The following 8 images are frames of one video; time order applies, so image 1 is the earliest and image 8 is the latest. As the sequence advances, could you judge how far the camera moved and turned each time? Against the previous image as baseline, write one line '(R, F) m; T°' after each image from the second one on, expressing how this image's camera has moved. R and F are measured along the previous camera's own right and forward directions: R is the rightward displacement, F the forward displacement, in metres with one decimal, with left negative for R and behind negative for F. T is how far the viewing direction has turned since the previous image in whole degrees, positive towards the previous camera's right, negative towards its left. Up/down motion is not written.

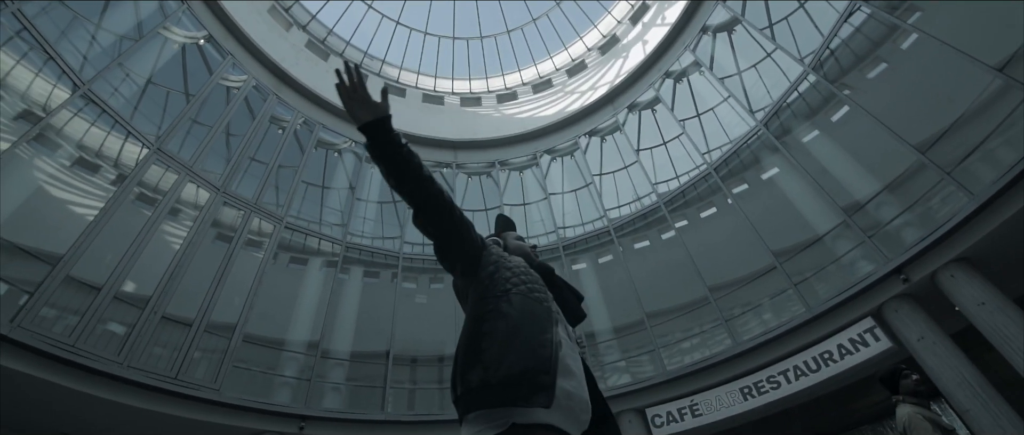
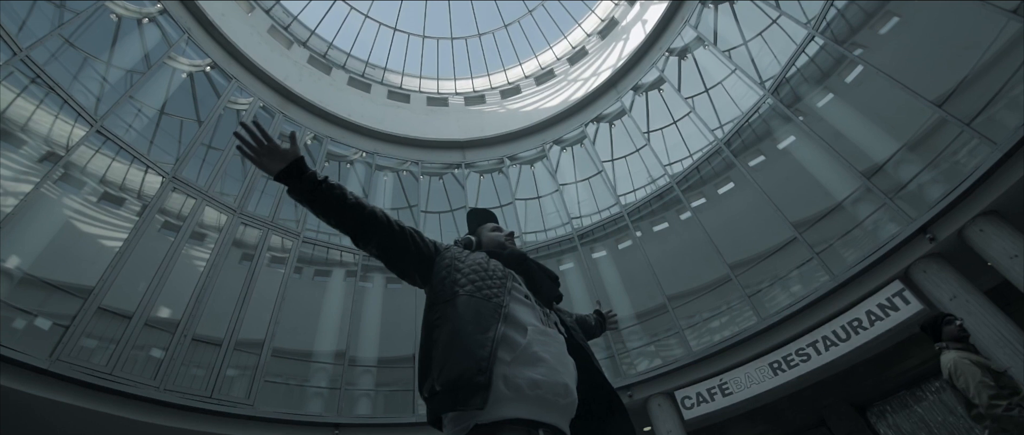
(+0.2, 0.0) m; -2°
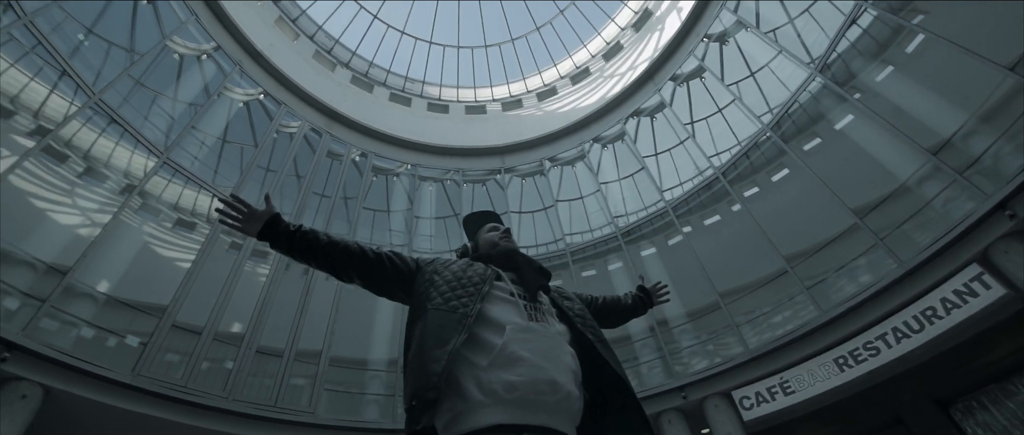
(+0.4, 0.0) m; -6°
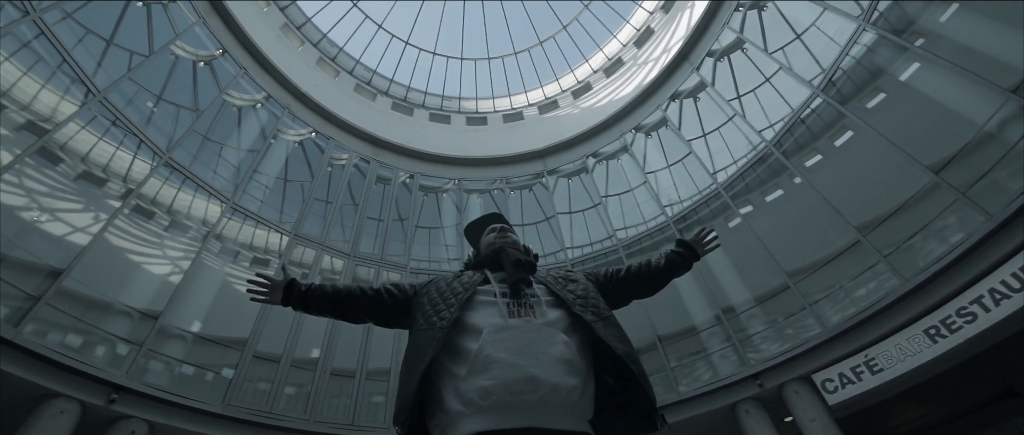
(+0.4, 0.0) m; -7°
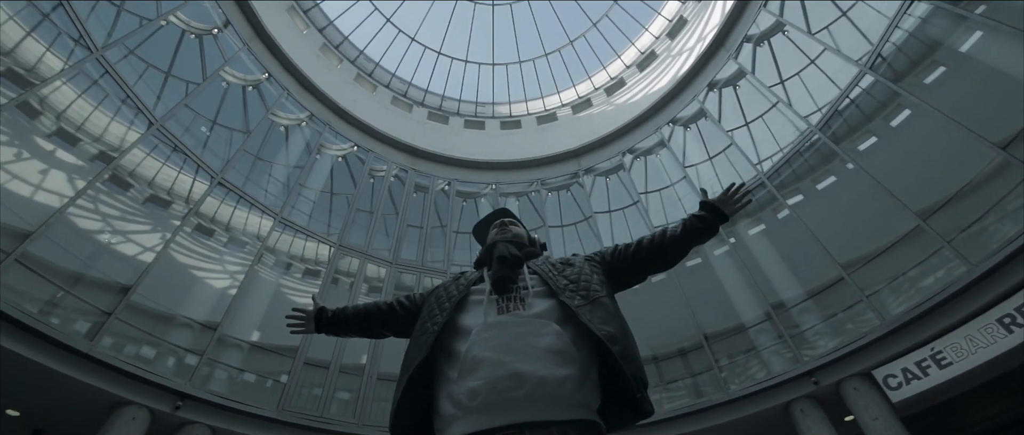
(+0.3, 0.0) m; -5°
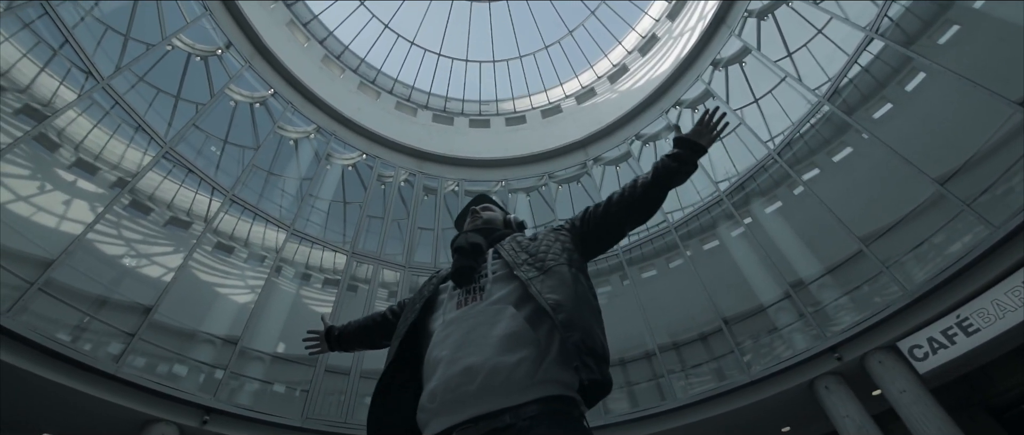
(+0.3, 0.0) m; -2°
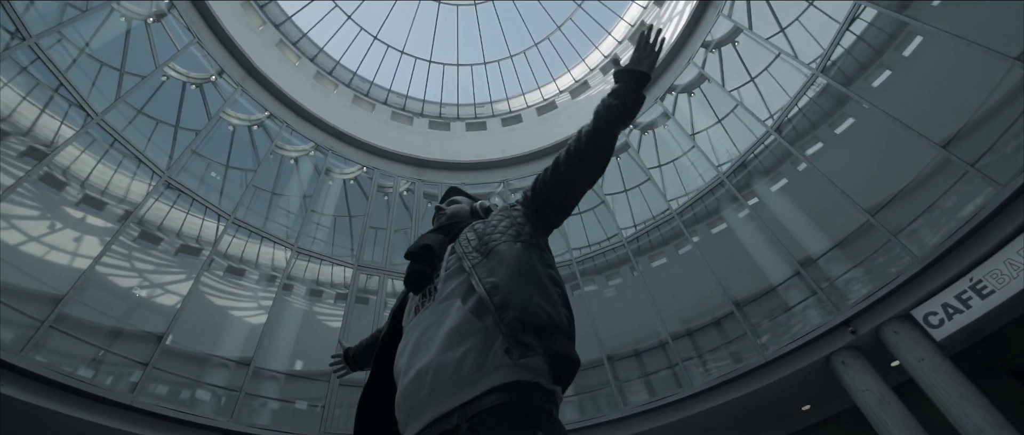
(+0.2, 0.0) m; -1°
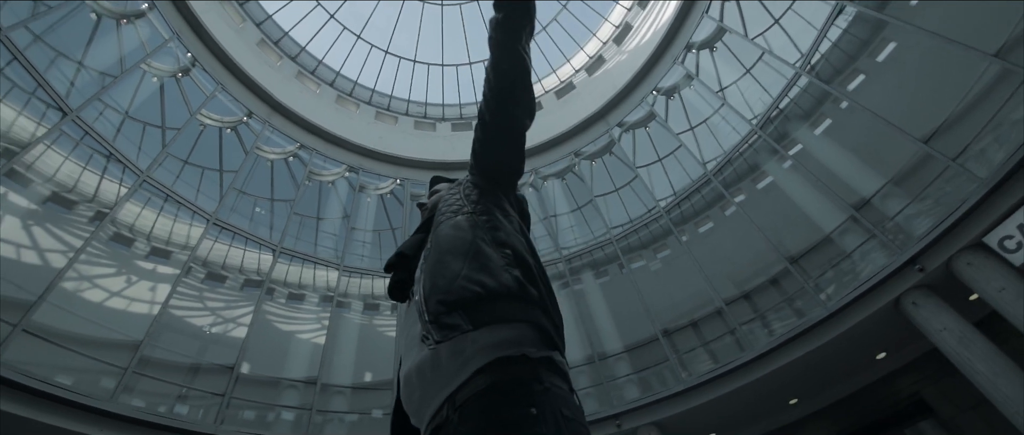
(+0.4, 0.0) m; -6°
